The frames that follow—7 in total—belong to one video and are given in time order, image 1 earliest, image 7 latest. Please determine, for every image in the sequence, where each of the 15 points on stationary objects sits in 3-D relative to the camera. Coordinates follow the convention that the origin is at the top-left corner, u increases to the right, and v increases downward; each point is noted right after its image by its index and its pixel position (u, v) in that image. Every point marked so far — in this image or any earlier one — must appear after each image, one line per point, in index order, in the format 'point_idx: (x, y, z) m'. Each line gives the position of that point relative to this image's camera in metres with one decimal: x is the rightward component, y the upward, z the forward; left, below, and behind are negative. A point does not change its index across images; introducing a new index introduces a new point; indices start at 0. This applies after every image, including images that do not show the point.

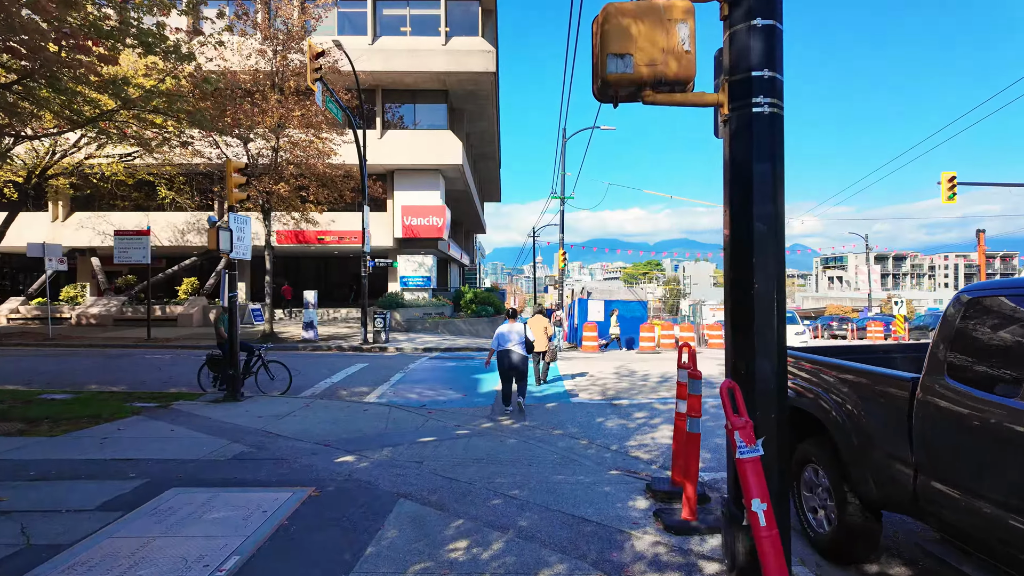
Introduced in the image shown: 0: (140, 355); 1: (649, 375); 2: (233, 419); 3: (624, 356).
0: (-10.1, -1.8, +16.1) m
1: (+2.9, -1.9, +12.6) m
2: (-3.8, -1.8, +8.1) m
3: (+3.1, -1.9, +16.6) m
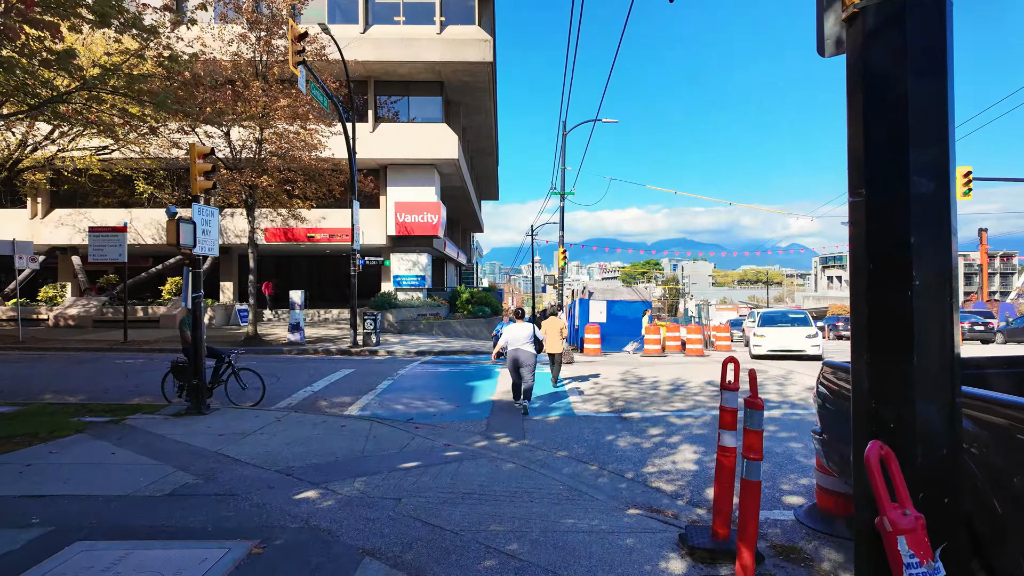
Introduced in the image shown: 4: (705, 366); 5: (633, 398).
0: (-10.1, -1.8, +15.0) m
1: (+2.8, -1.9, +11.5) m
2: (-3.9, -1.8, +7.1) m
3: (+3.1, -1.9, +15.6) m
4: (+4.5, -1.9, +14.0) m
5: (+2.0, -1.8, +9.9) m
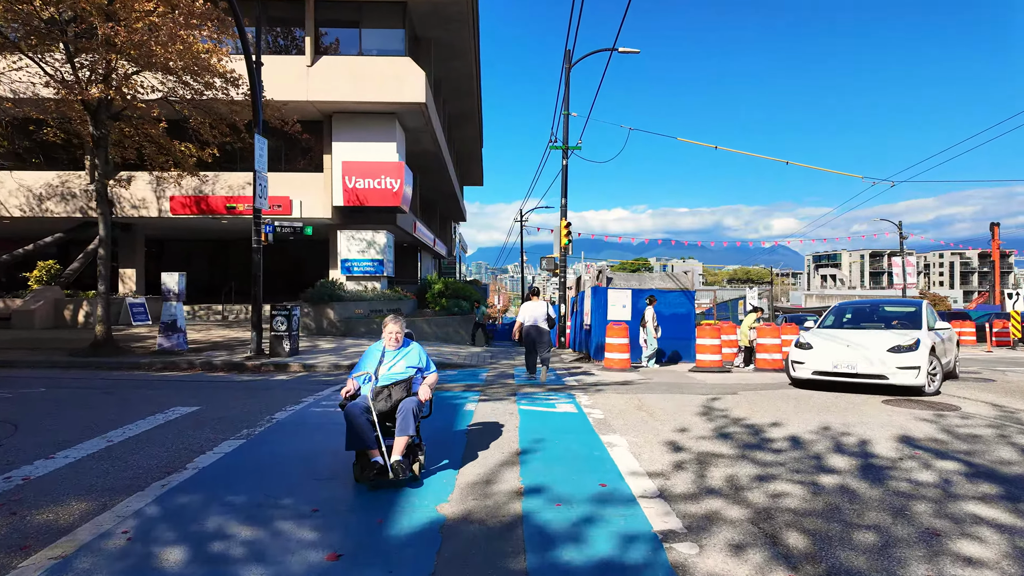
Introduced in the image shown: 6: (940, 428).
0: (-10.3, -1.4, +8.6) m
1: (+2.7, -1.5, +5.4) m
2: (-3.9, -1.4, +0.8) m
3: (+2.8, -1.5, +9.5) m
4: (+4.3, -1.5, +7.9) m
5: (+1.9, -1.4, +3.7) m
6: (+4.6, -1.5, +6.4) m
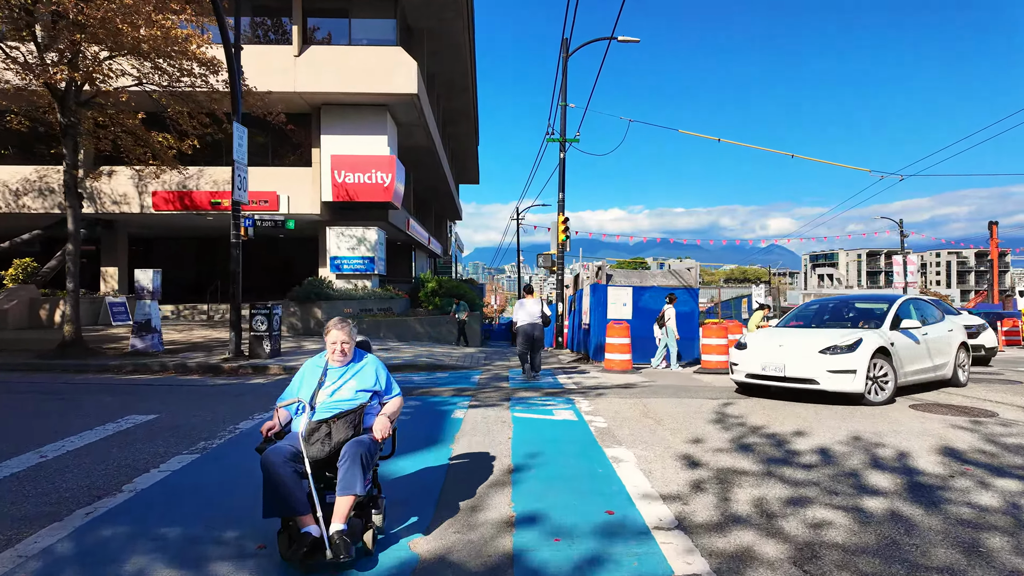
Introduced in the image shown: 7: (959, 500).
0: (-10.4, -1.3, +7.8) m
1: (+2.6, -1.4, +4.8) m
2: (-3.9, -1.3, +0.1) m
3: (+2.7, -1.5, +8.8) m
4: (+4.2, -1.4, +7.3) m
5: (+1.8, -1.4, +3.1) m
6: (+4.5, -1.4, +5.7) m
7: (+2.9, -1.4, +3.9) m
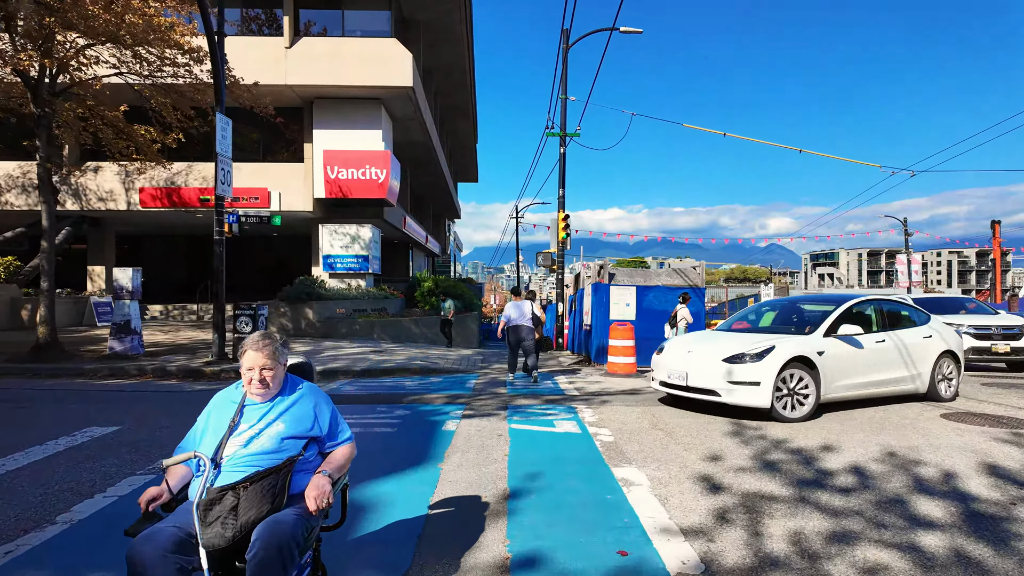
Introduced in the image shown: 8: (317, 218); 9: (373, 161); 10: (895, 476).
0: (-10.5, -1.3, +7.3) m
1: (+2.6, -1.4, +4.2) m
2: (-4.0, -1.3, -0.4) m
3: (+2.7, -1.5, +8.3) m
4: (+4.2, -1.4, +6.7) m
5: (+1.8, -1.4, +2.5) m
6: (+4.5, -1.4, +5.1) m
7: (+2.9, -1.4, +3.3) m
8: (-6.4, +2.3, +19.6) m
9: (-4.3, +3.9, +18.3) m
10: (+2.9, -1.4, +4.4) m
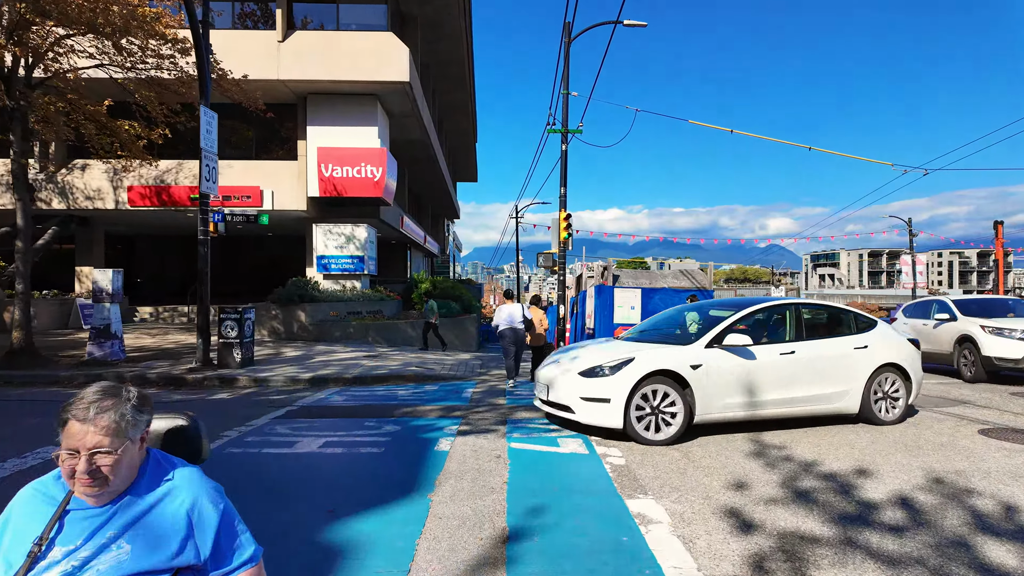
0: (-10.5, -1.4, +6.7) m
1: (+2.6, -1.4, +3.7) m
2: (-4.0, -1.4, -1.0) m
3: (+2.7, -1.5, +7.7) m
4: (+4.1, -1.4, +6.1) m
5: (+1.8, -1.4, +2.0) m
6: (+4.5, -1.5, +4.6) m
7: (+2.9, -1.4, +2.8) m
8: (-6.5, +2.3, +19.1) m
9: (-4.3, +3.8, +17.8) m
10: (+2.9, -1.4, +3.9) m
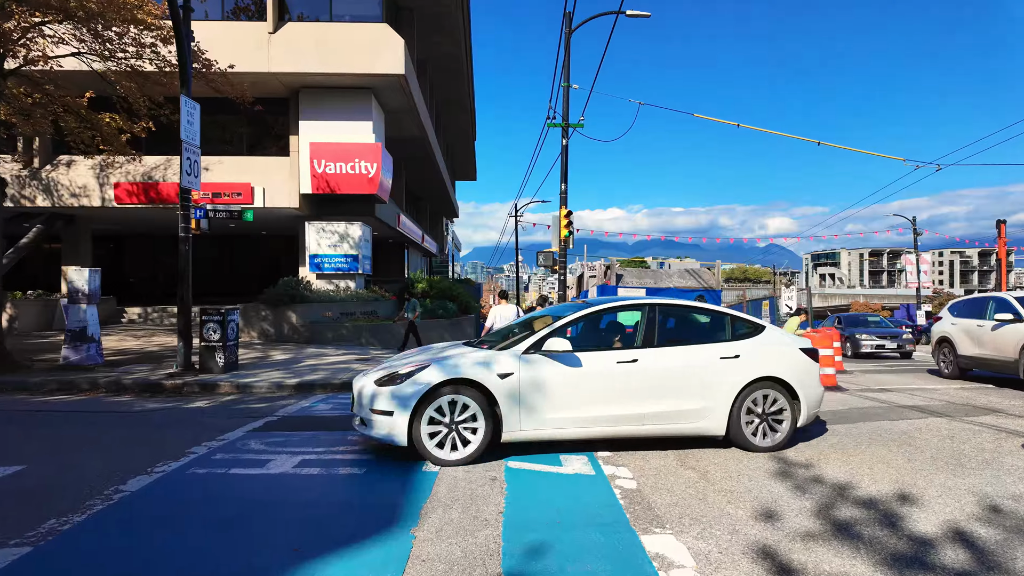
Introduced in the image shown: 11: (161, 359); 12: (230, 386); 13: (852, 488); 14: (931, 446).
0: (-10.5, -1.4, +6.1) m
1: (+2.6, -1.5, +3.1) m
2: (-4.0, -1.4, -1.5) m
3: (+2.7, -1.5, +7.2) m
4: (+4.1, -1.4, +5.6) m
5: (+1.8, -1.4, +1.4) m
6: (+4.5, -1.5, +4.0) m
7: (+2.9, -1.4, +2.2) m
8: (-6.5, +2.3, +18.5) m
9: (-4.3, +3.8, +17.2) m
10: (+2.8, -1.5, +3.3) m
11: (-6.5, -1.3, +11.1) m
12: (-4.3, -1.5, +9.0) m
13: (+2.5, -1.5, +4.4) m
14: (+3.9, -1.5, +5.5) m
